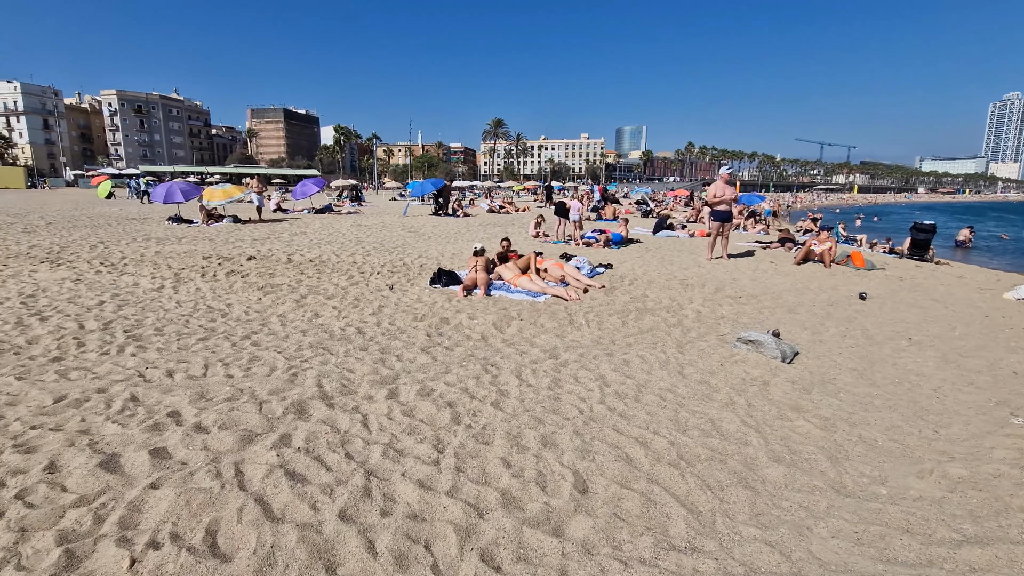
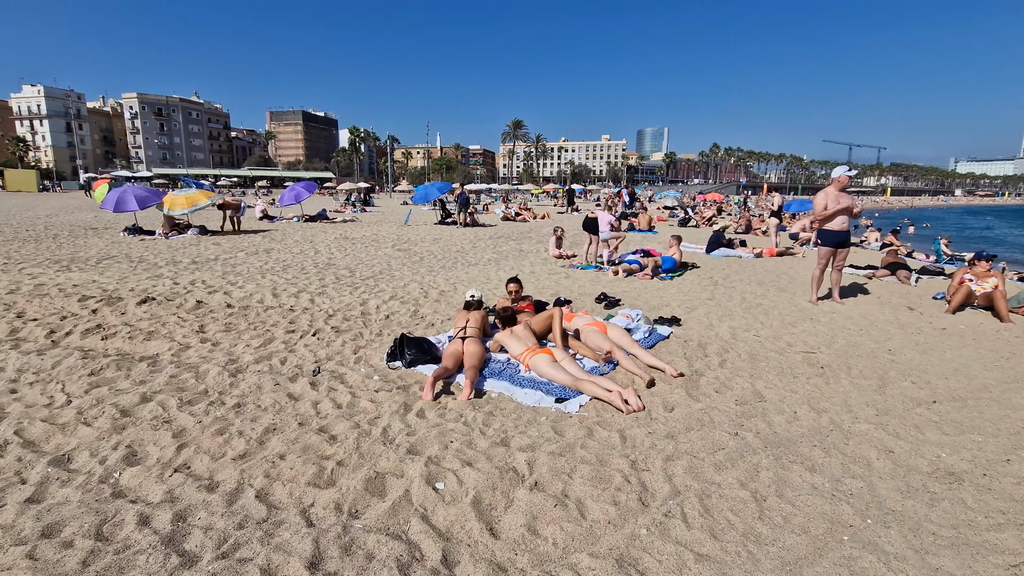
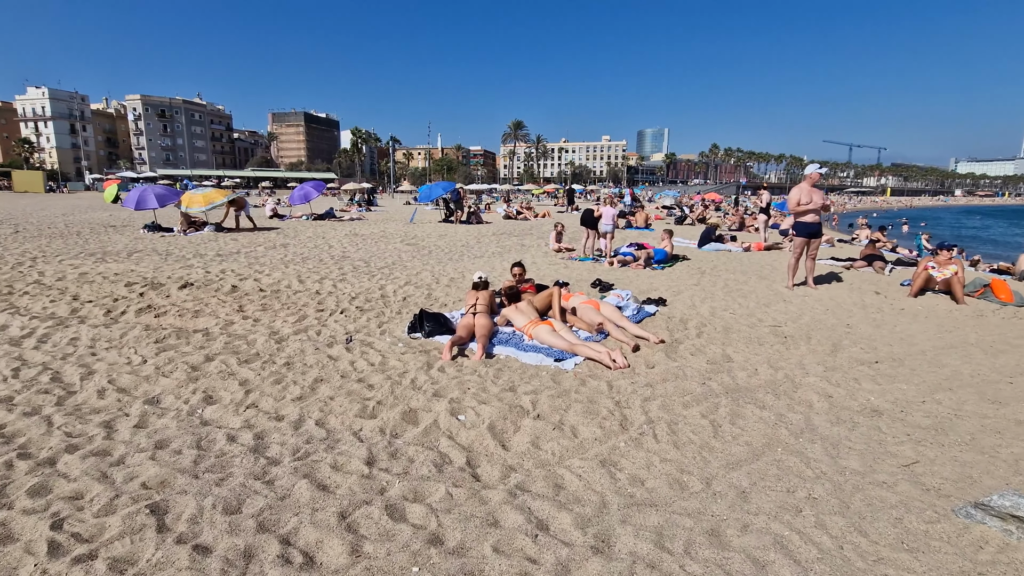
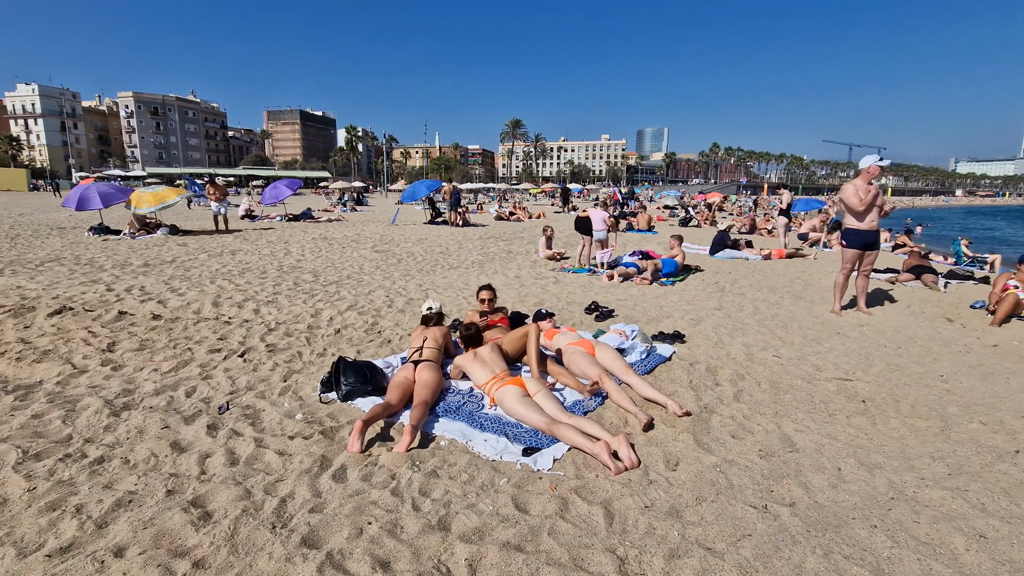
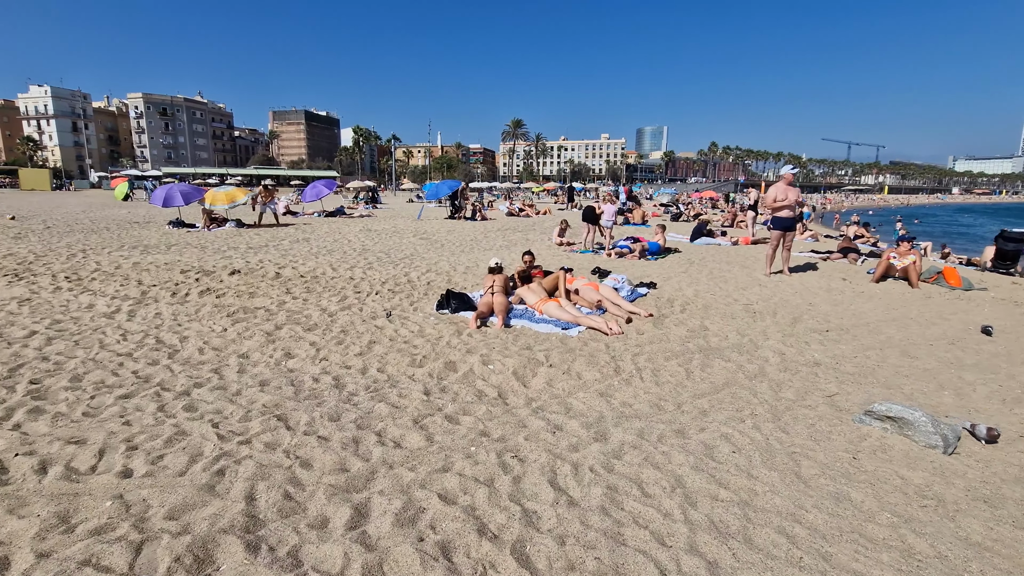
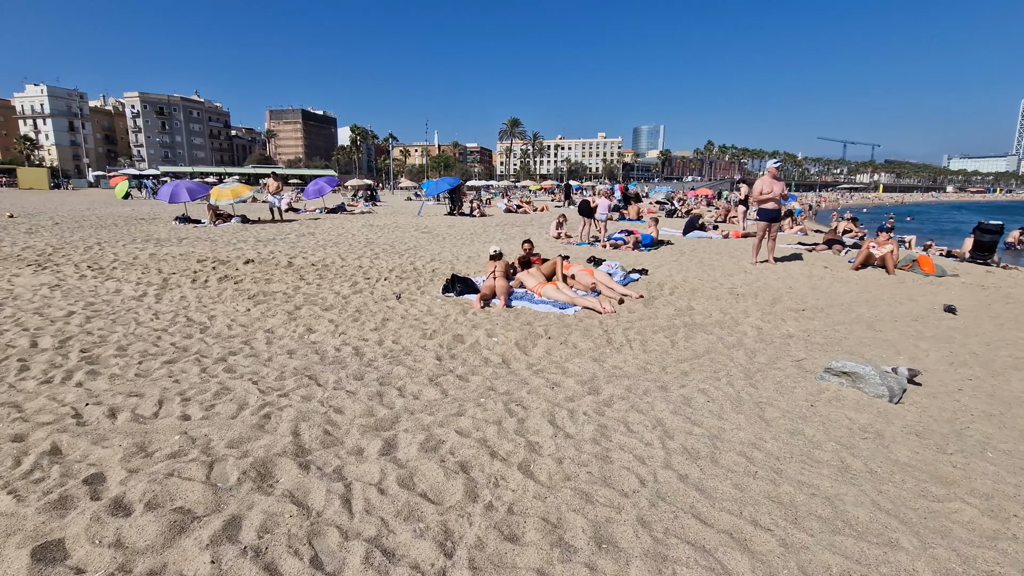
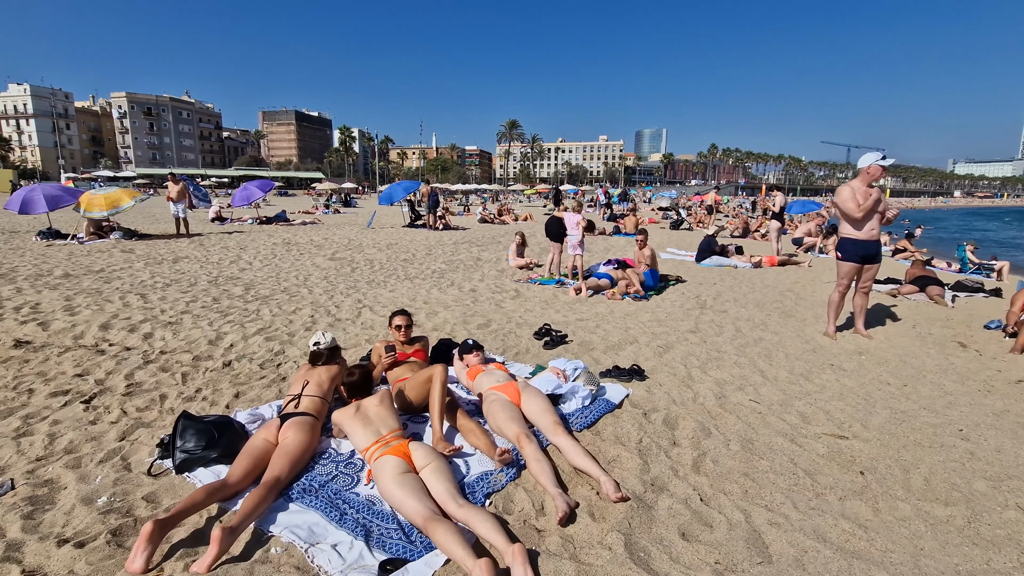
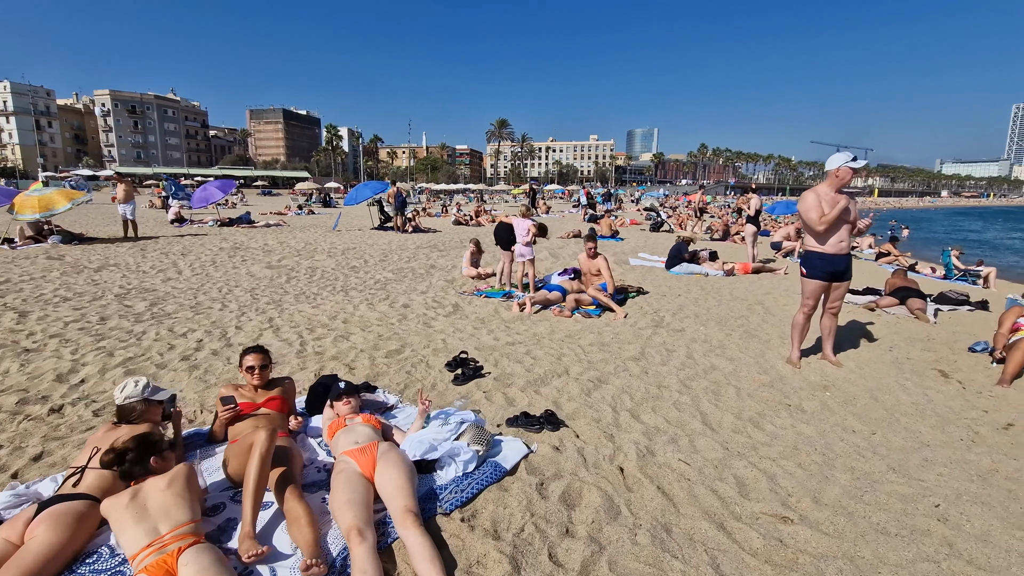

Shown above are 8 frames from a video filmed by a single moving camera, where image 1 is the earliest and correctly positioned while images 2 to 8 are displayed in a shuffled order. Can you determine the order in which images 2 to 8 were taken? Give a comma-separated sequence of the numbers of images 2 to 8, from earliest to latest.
6, 5, 3, 2, 4, 7, 8
